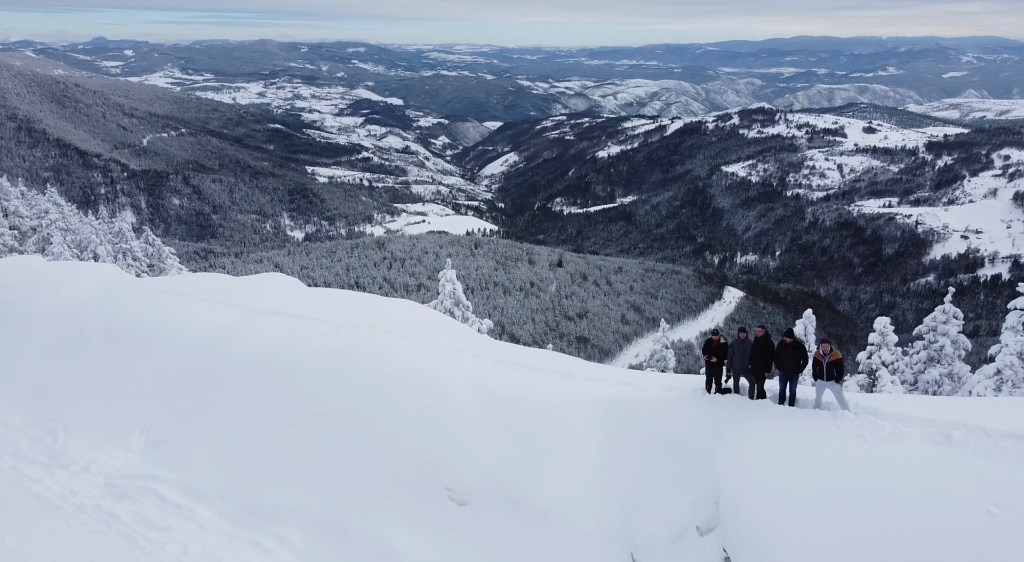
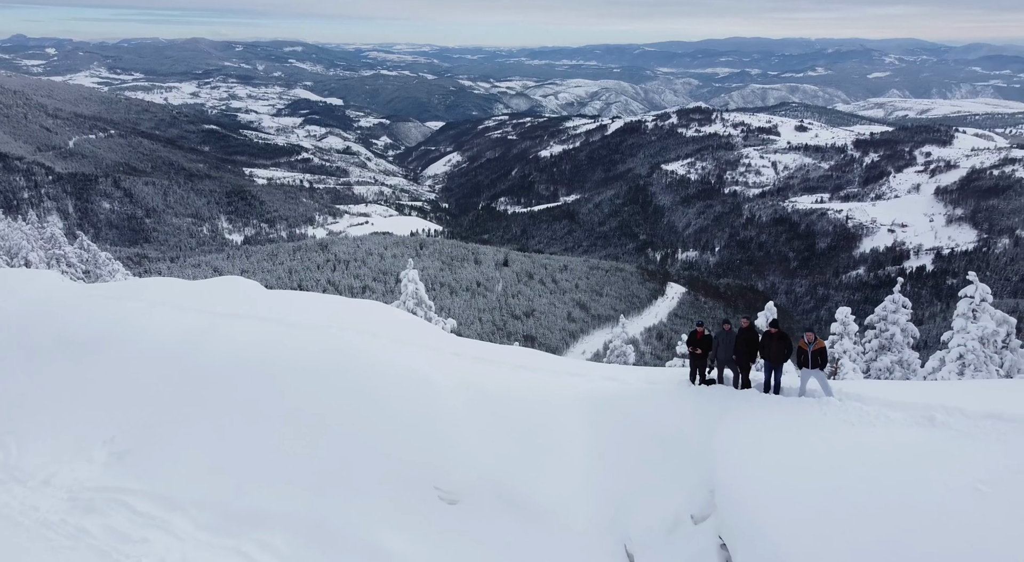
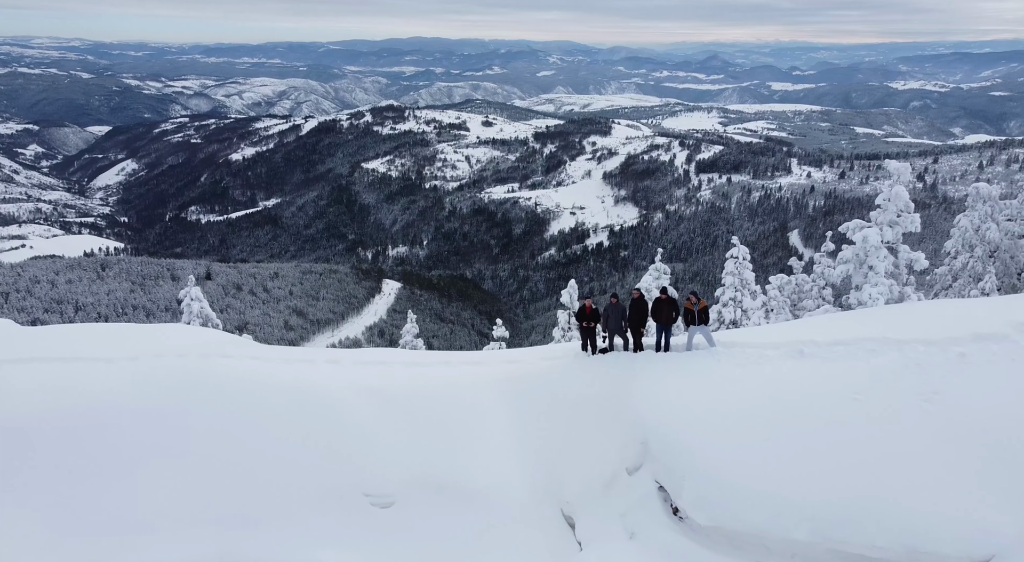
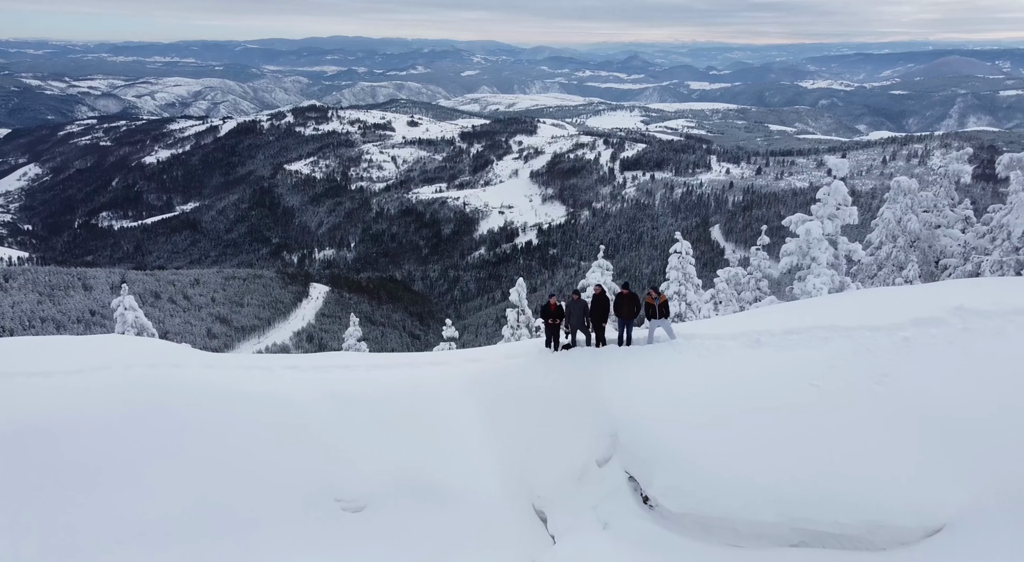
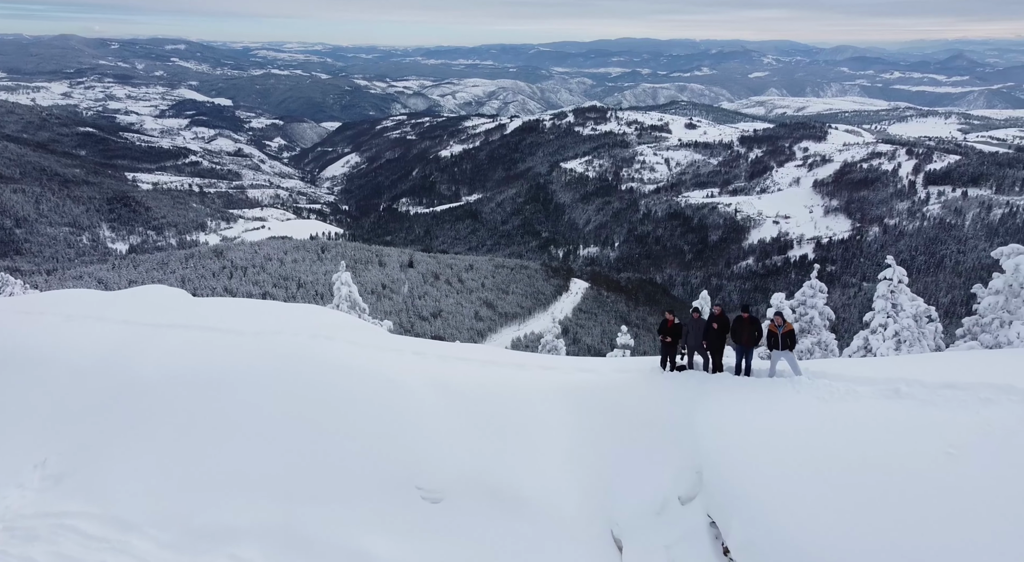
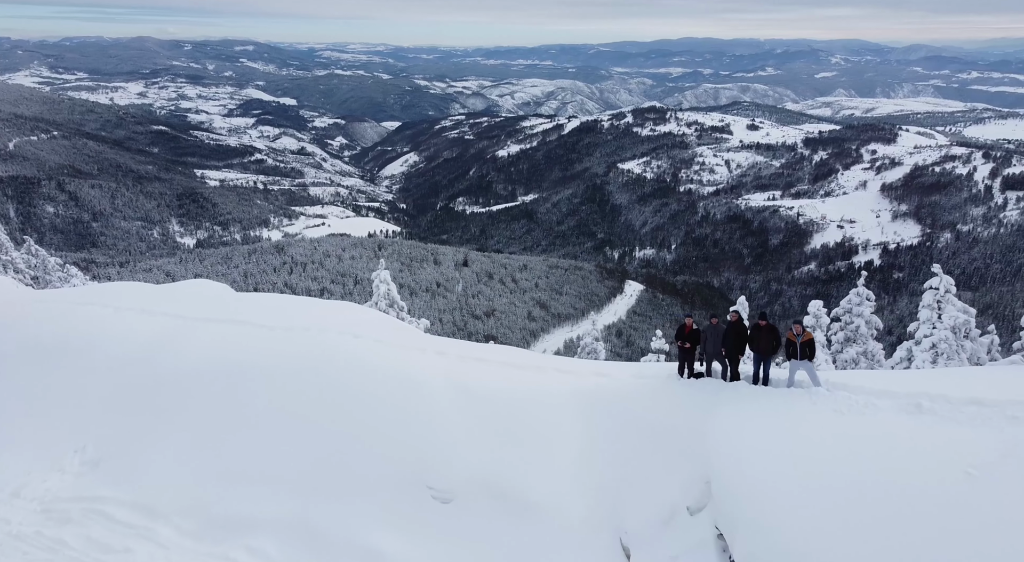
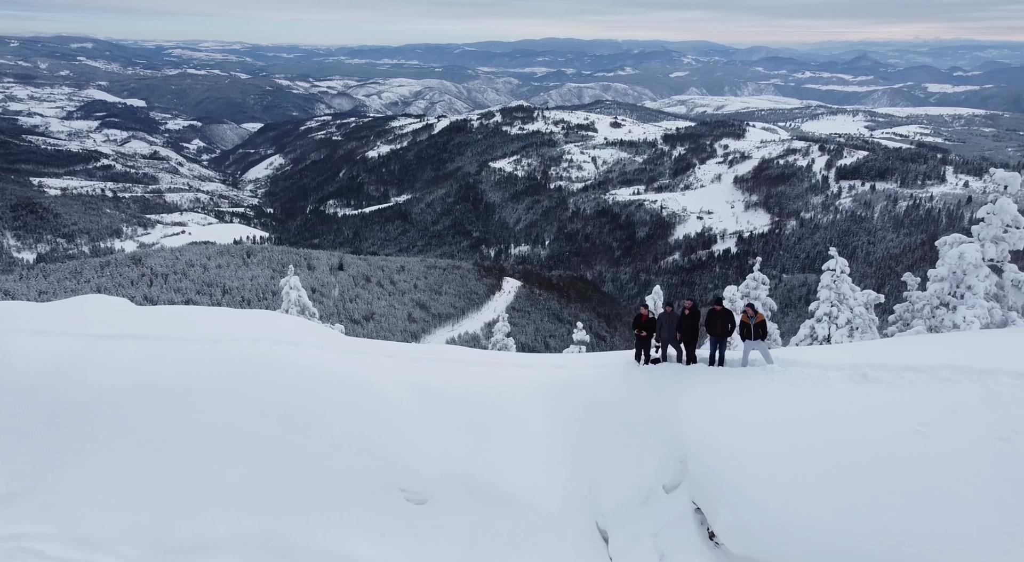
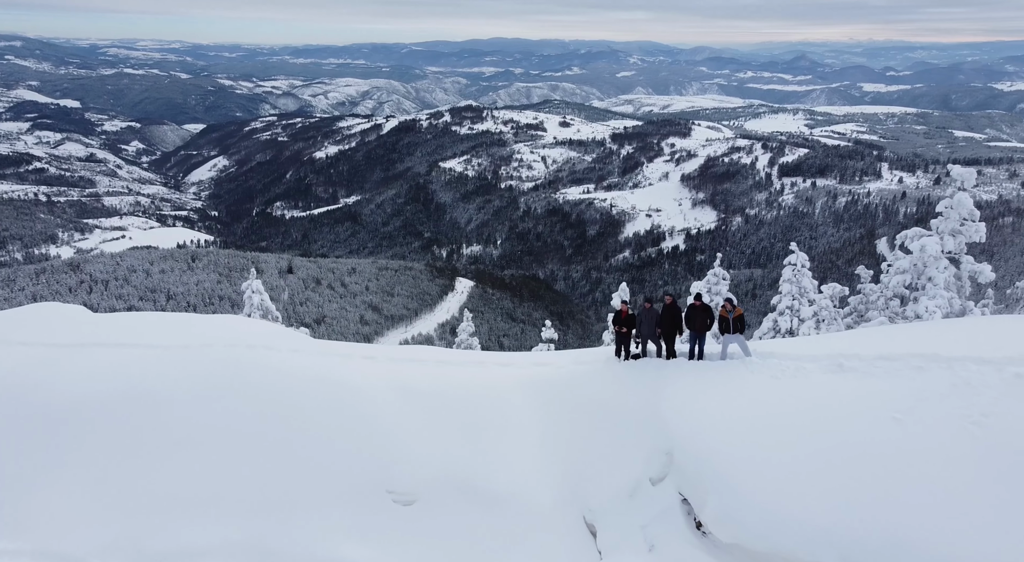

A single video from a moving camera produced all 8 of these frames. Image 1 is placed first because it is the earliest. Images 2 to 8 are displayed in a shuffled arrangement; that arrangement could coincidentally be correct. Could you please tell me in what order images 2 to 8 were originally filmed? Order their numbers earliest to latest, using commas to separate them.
2, 6, 5, 7, 8, 3, 4
